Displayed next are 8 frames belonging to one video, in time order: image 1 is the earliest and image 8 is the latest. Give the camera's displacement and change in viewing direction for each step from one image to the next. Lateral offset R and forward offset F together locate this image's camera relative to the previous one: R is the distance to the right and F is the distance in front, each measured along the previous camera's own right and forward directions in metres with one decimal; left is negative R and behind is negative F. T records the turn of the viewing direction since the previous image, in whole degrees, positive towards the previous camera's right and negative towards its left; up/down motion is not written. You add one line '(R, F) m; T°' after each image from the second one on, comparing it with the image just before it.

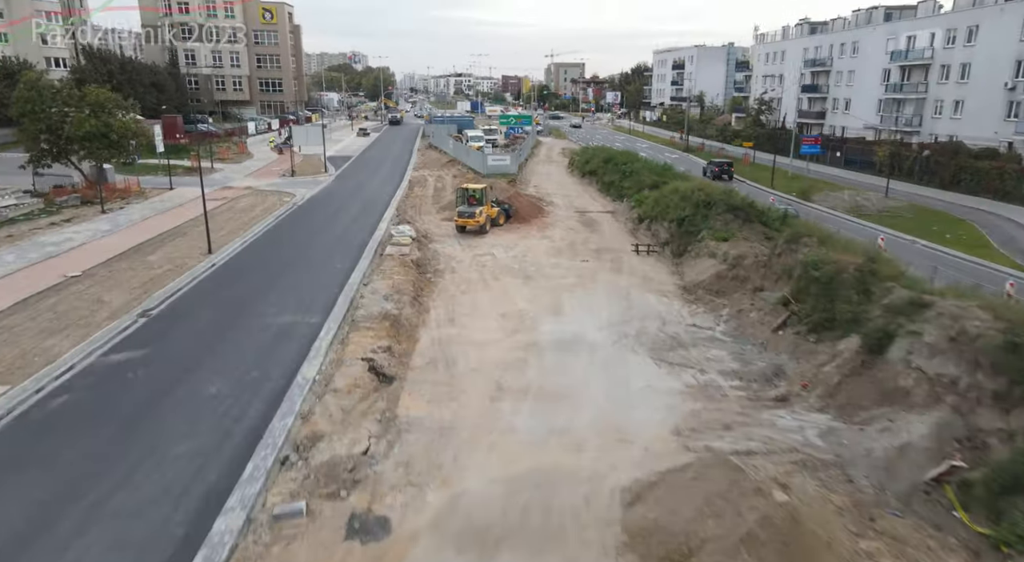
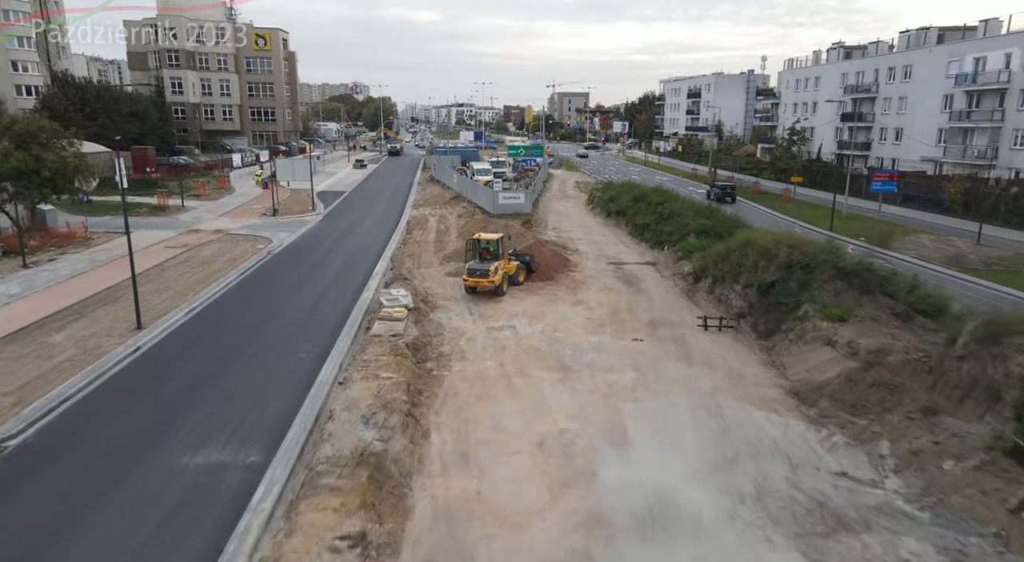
(-0.8, +5.8) m; 0°
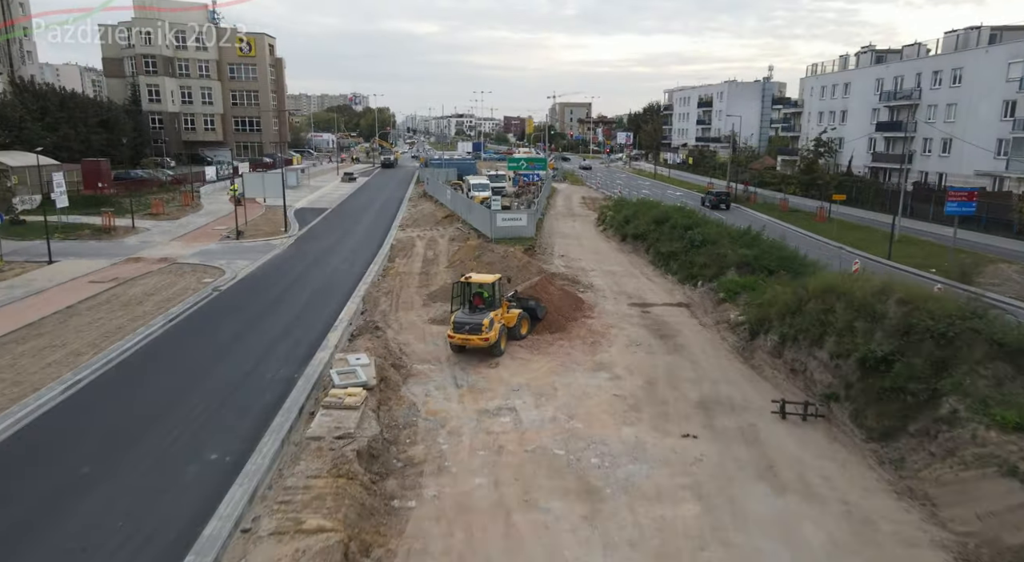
(0.0, +5.2) m; 0°
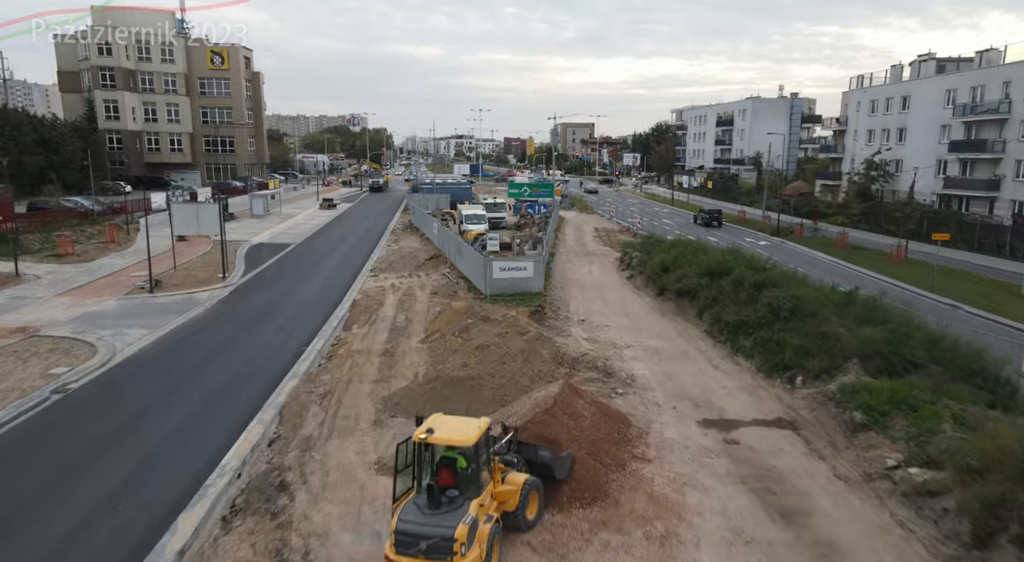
(0.0, +8.2) m; 0°
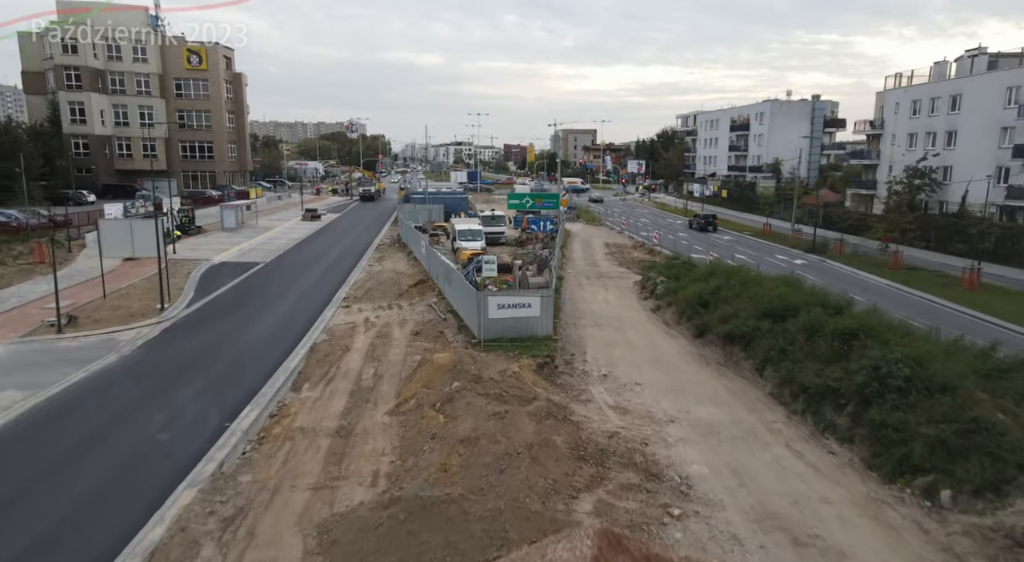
(0.0, +5.2) m; 0°
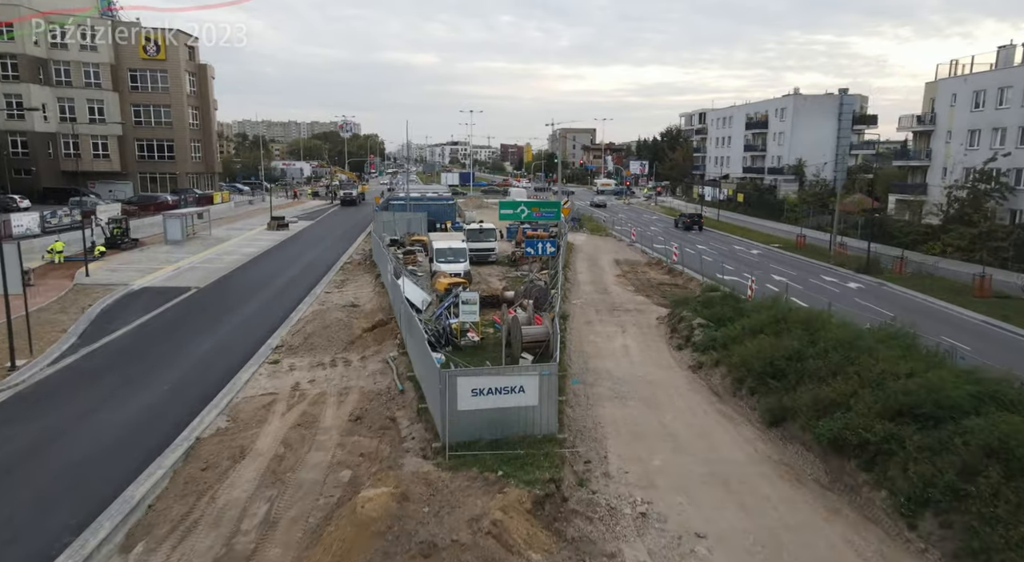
(+0.3, +6.7) m; 0°
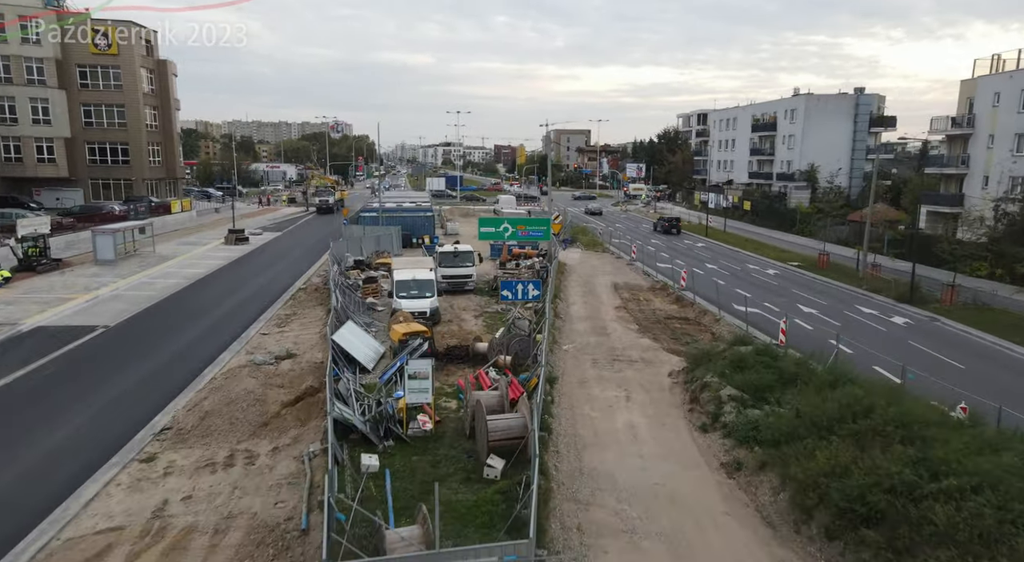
(+0.6, +5.0) m; 0°
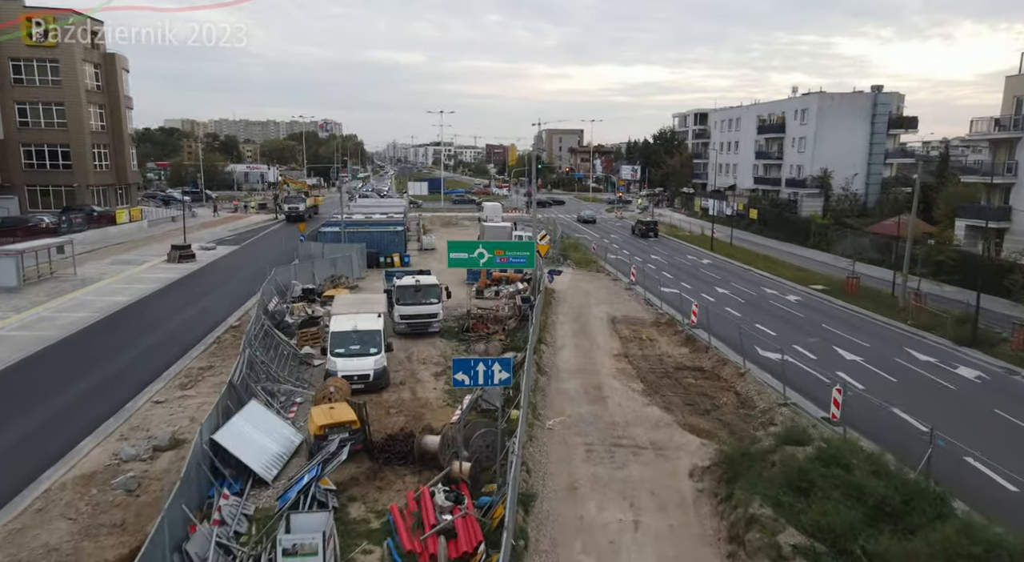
(+0.7, +5.2) m; +1°
